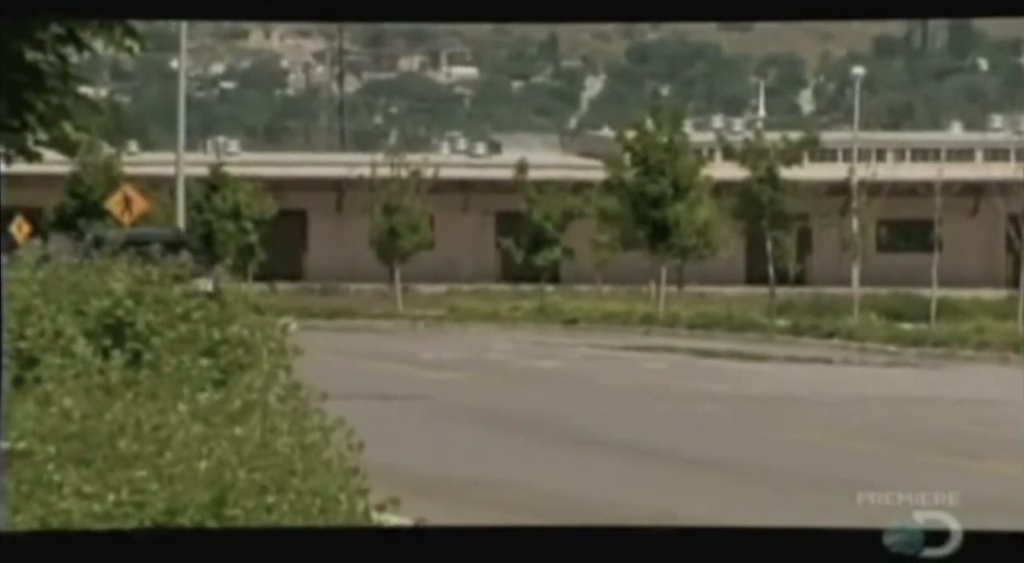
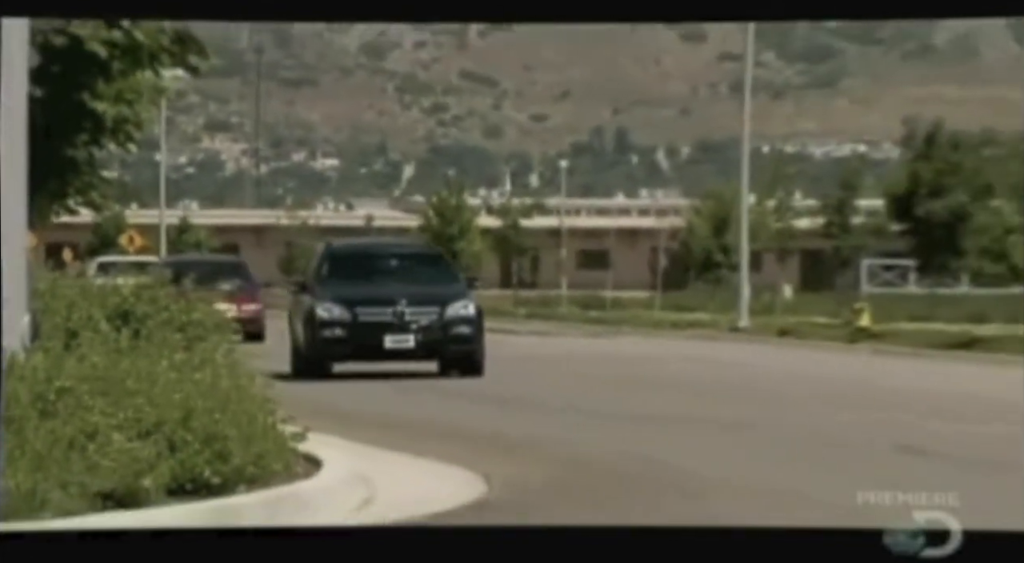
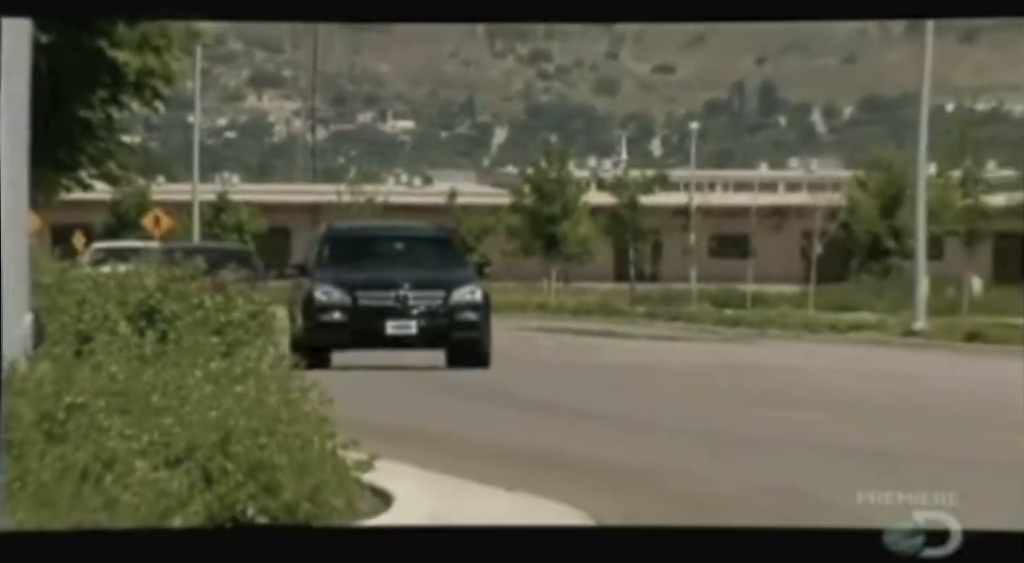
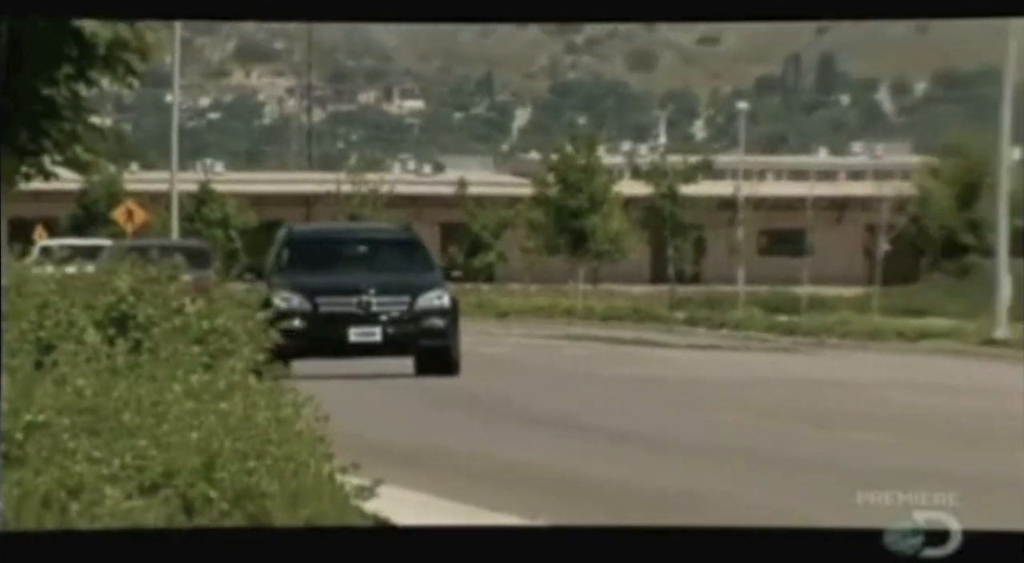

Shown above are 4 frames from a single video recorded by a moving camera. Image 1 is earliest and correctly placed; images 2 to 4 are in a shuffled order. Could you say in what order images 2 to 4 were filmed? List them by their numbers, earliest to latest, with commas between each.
4, 3, 2
